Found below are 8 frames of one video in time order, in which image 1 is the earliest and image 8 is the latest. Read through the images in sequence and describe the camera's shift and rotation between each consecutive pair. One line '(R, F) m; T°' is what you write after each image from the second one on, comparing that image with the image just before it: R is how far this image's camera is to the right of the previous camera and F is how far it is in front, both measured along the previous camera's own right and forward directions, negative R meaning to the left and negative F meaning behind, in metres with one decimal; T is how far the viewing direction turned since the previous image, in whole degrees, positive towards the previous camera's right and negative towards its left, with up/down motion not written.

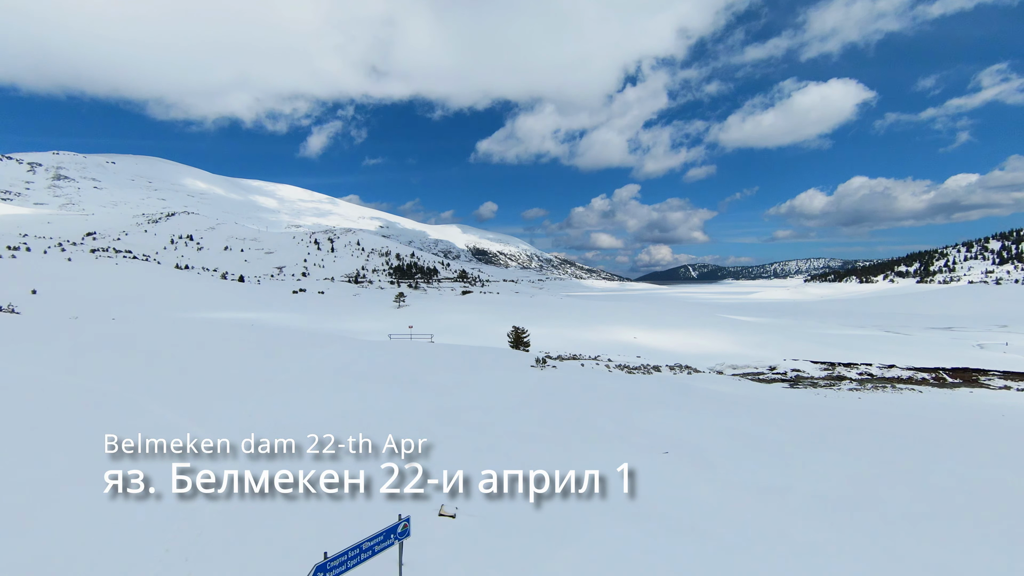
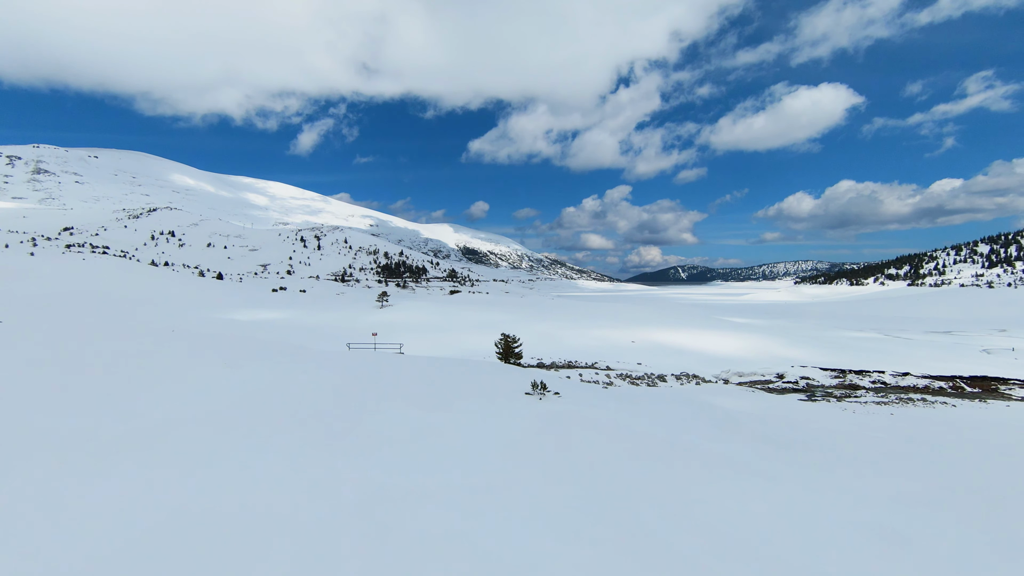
(0.0, +1.4) m; +1°
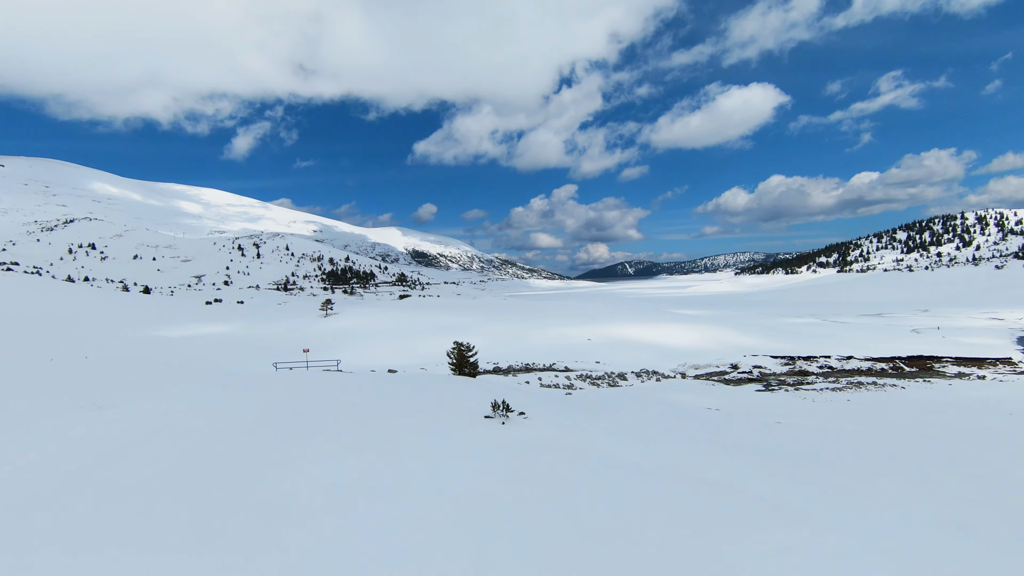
(0.0, +0.6) m; +5°
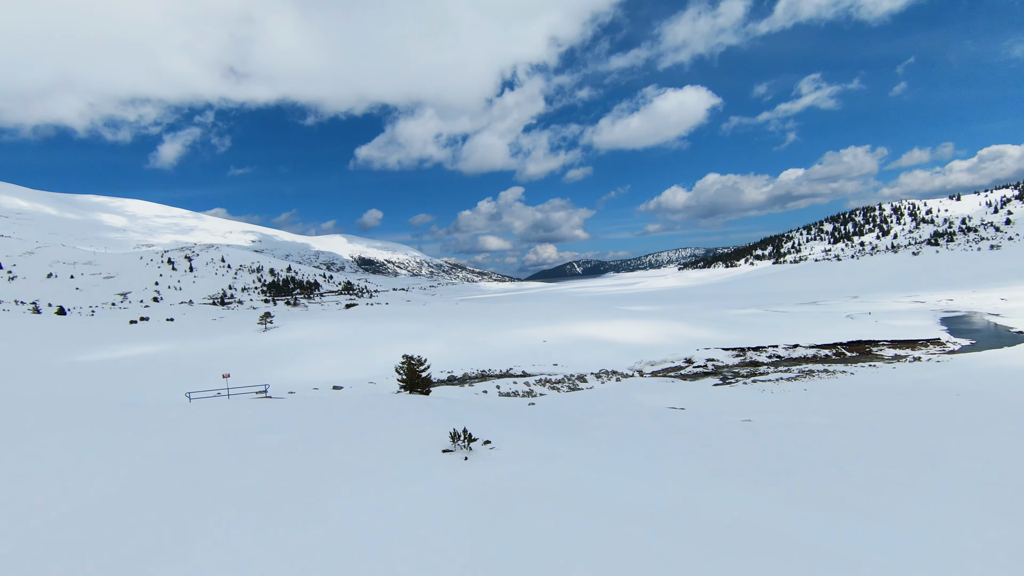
(0.0, +0.5) m; +6°
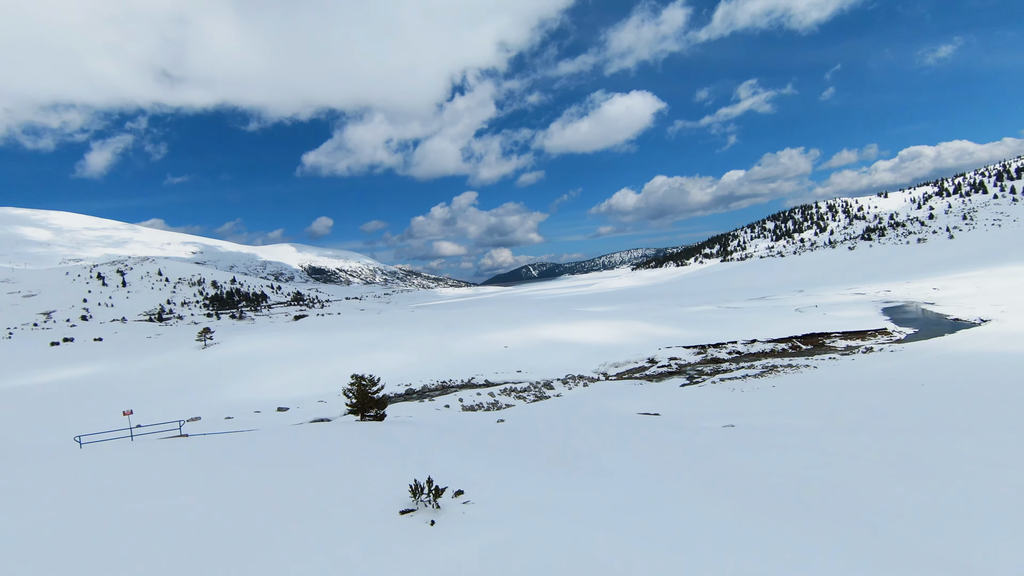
(-0.1, +0.6) m; +5°
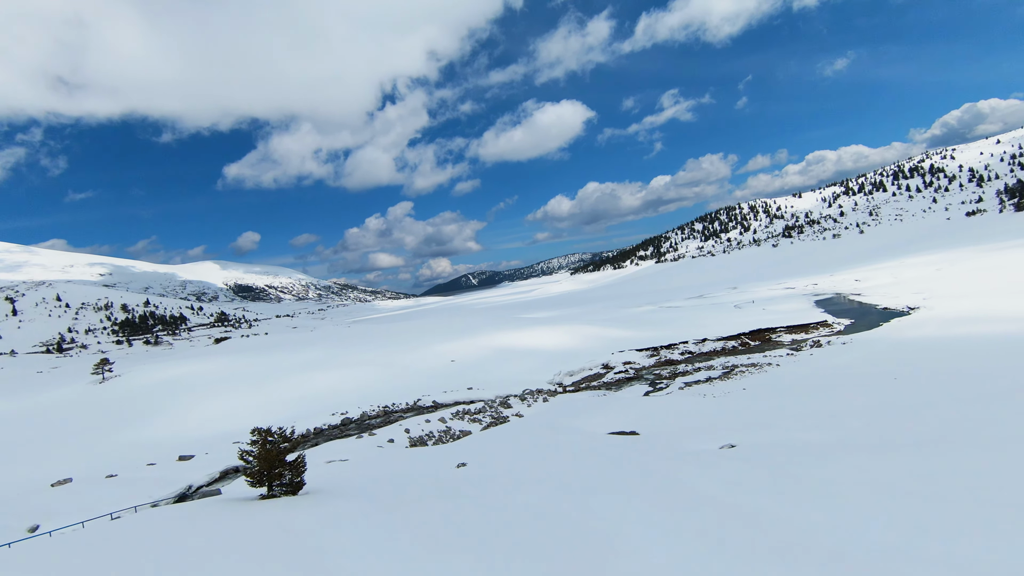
(-0.1, +1.1) m; +7°
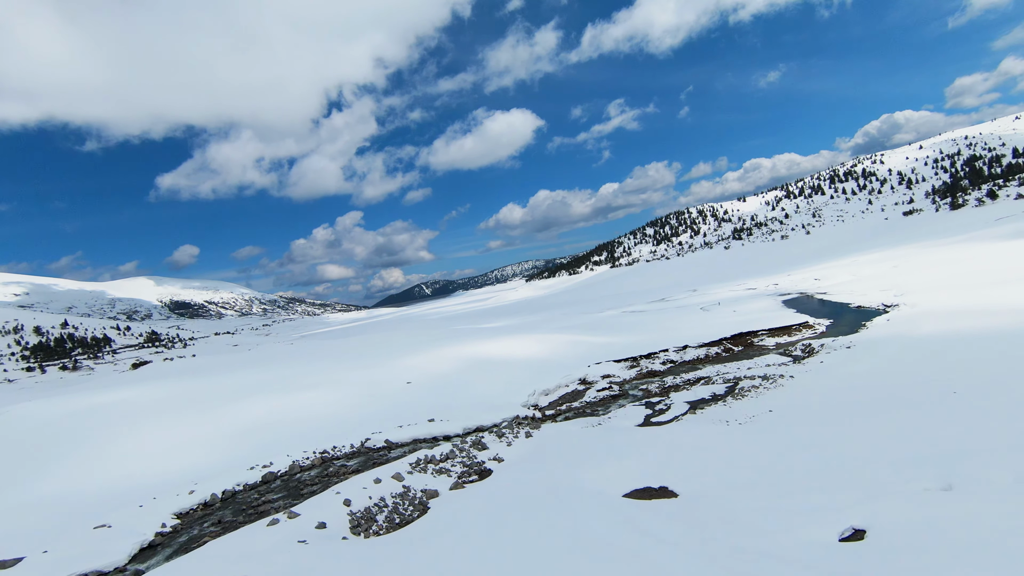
(-0.3, +2.1) m; +5°
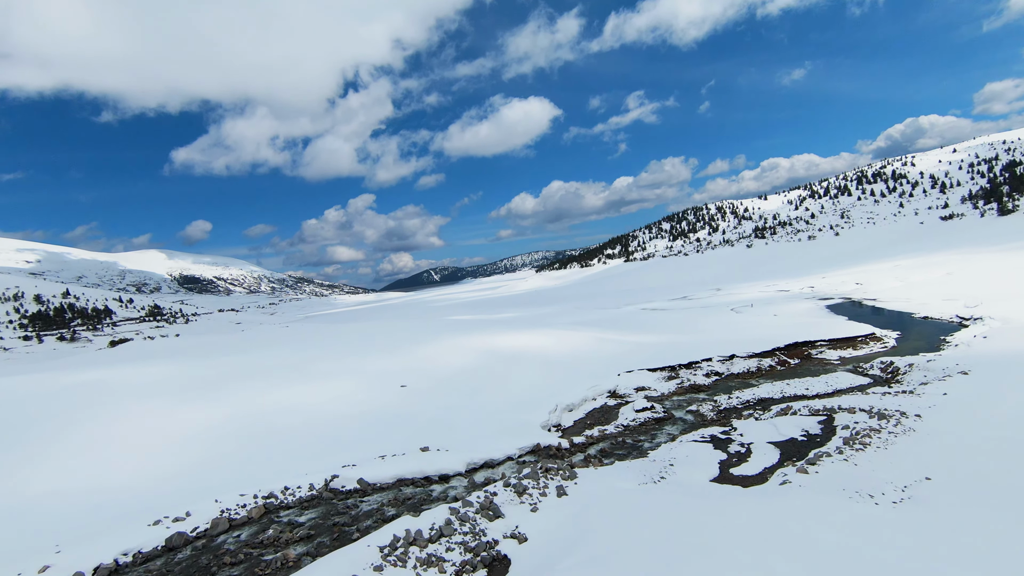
(-0.3, +2.6) m; -1°
